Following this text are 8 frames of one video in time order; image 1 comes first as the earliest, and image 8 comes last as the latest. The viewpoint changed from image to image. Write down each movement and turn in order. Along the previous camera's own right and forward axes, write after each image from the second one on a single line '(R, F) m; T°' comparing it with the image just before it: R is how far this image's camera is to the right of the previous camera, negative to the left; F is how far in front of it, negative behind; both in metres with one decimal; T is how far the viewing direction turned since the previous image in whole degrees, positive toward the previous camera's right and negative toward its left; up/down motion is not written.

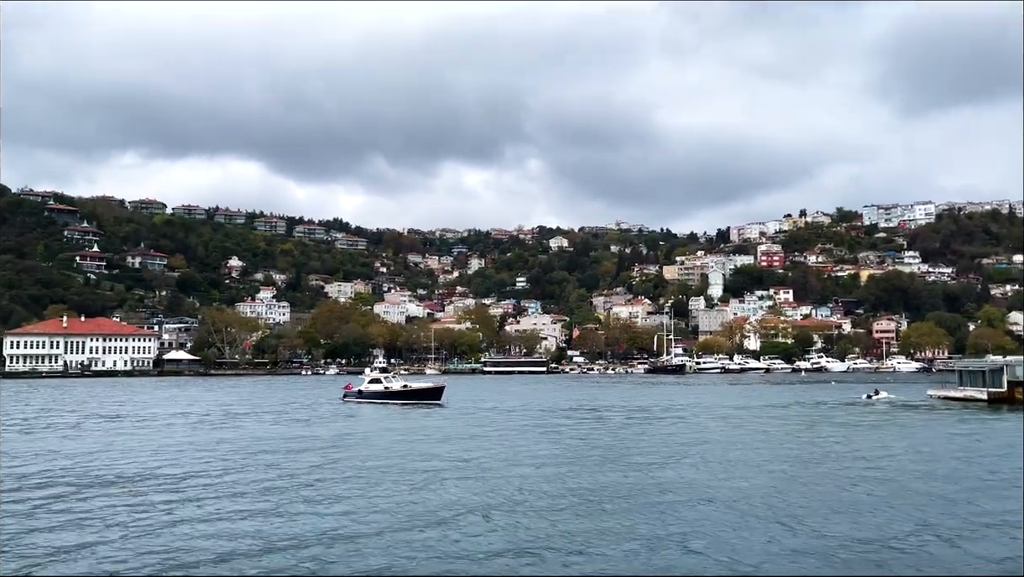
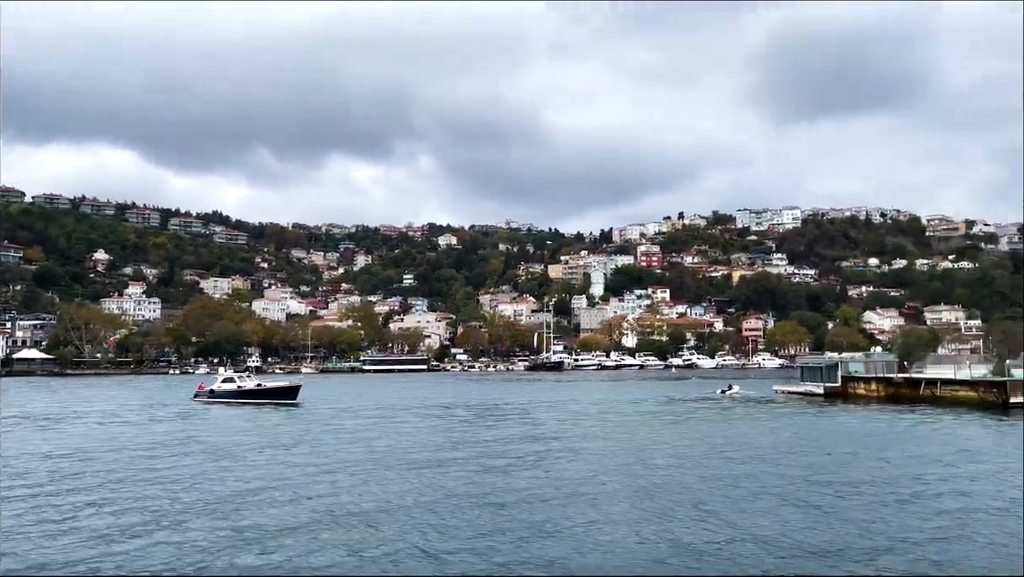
(+1.5, 0.0) m; +8°
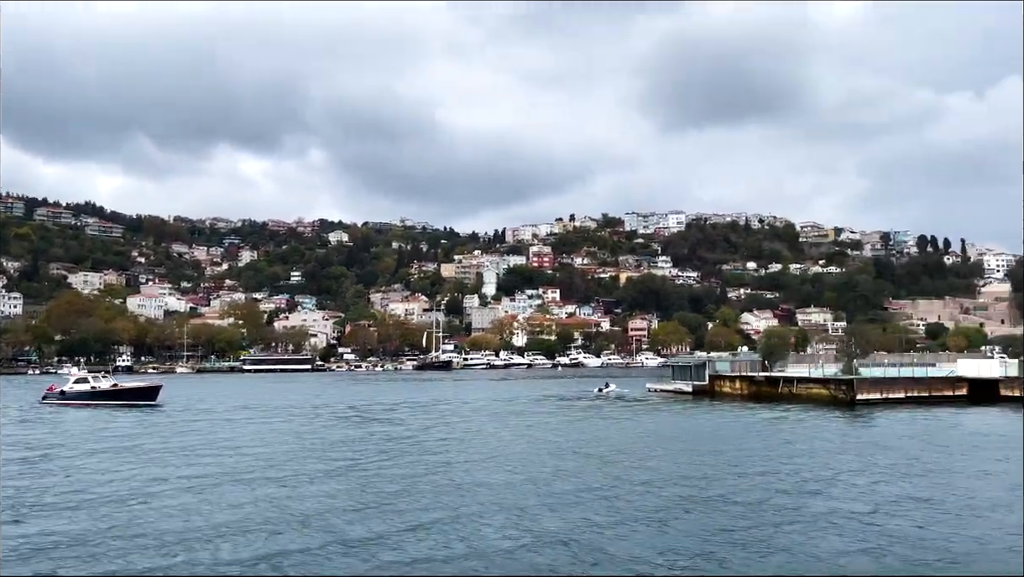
(+0.9, +0.1) m; +7°
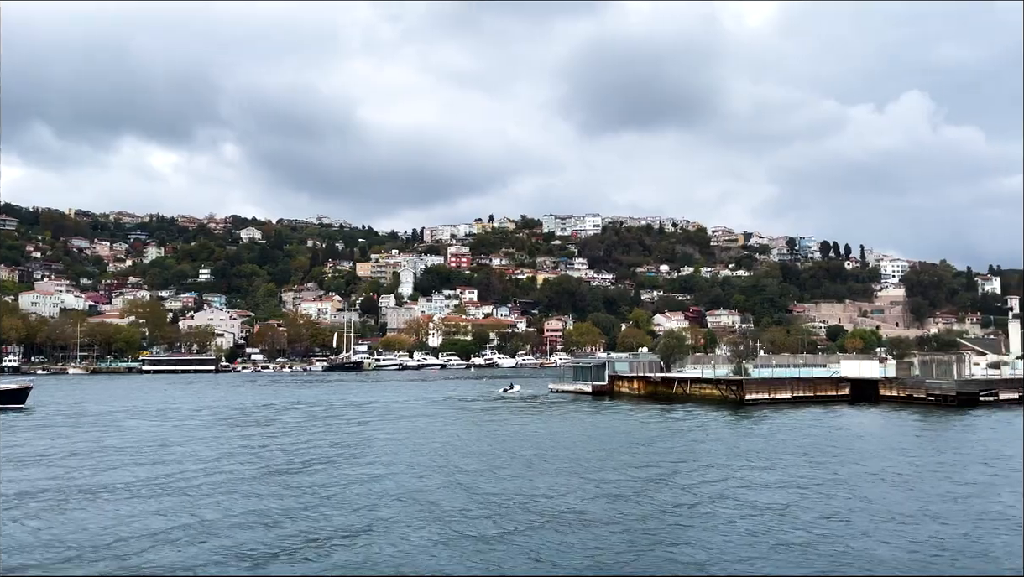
(+1.1, +0.3) m; +6°
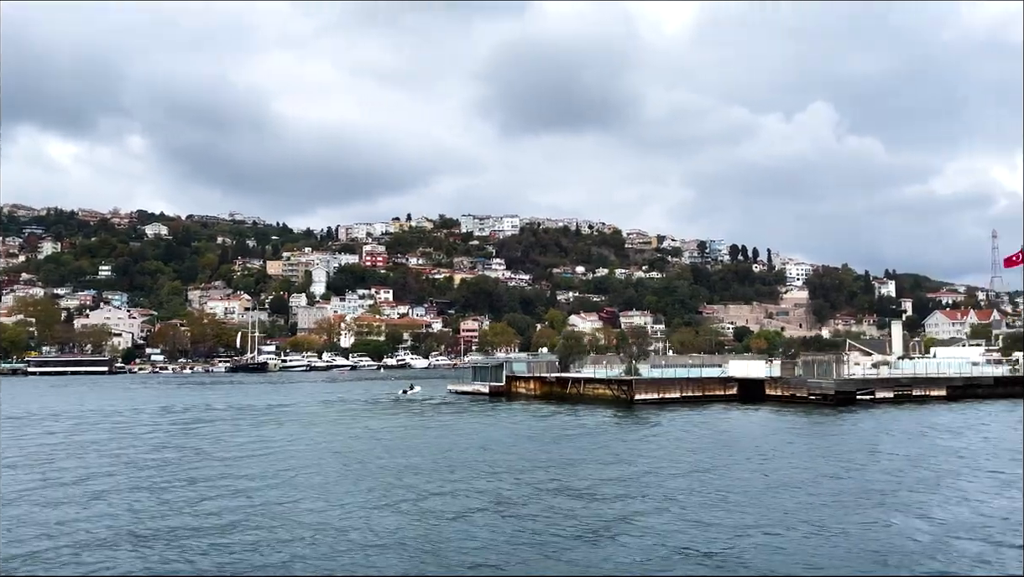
(+1.3, +0.4) m; +6°
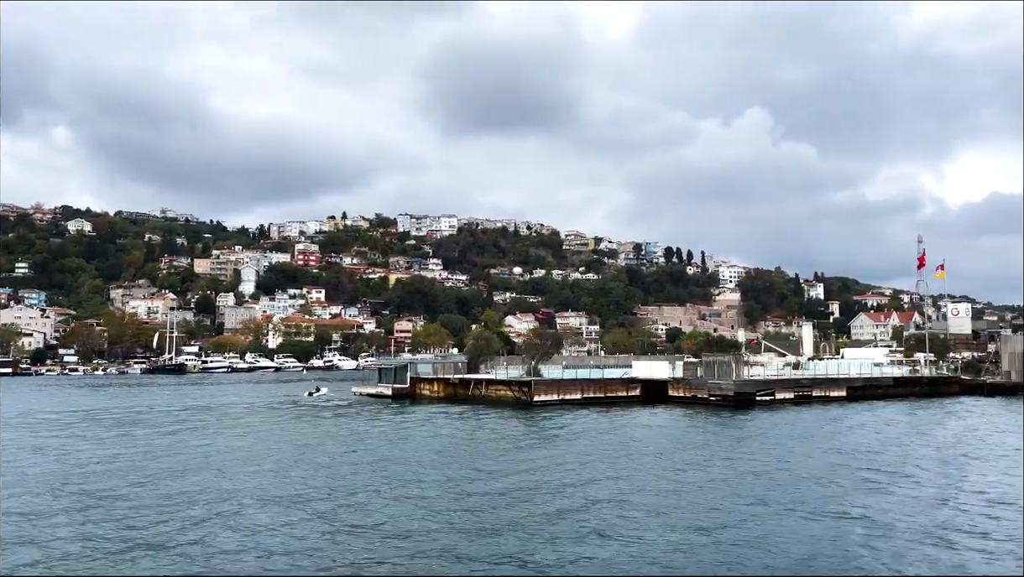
(+2.0, +0.8) m; +4°
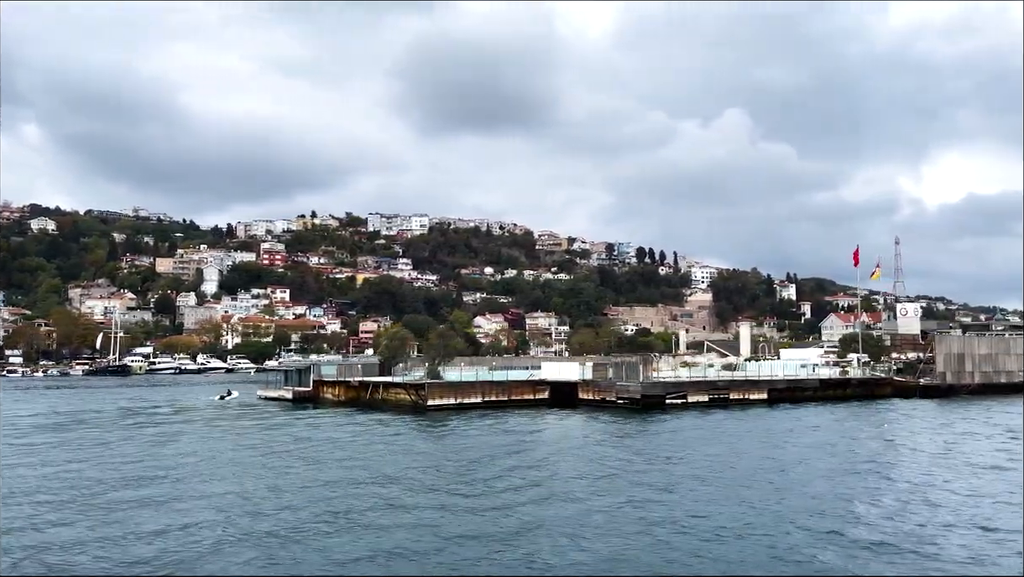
(+3.5, +1.8) m; +1°
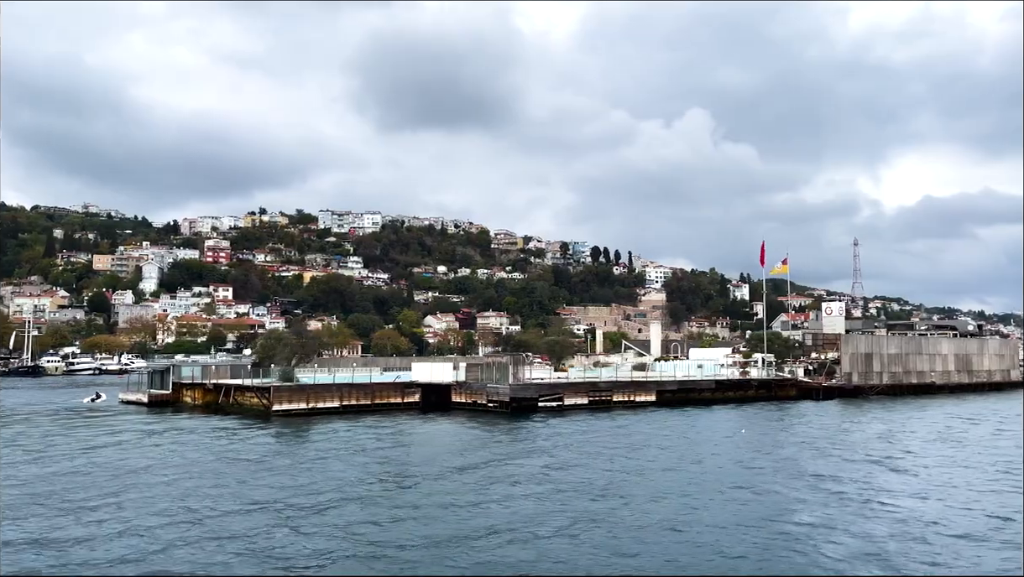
(+4.0, +2.2) m; +2°
